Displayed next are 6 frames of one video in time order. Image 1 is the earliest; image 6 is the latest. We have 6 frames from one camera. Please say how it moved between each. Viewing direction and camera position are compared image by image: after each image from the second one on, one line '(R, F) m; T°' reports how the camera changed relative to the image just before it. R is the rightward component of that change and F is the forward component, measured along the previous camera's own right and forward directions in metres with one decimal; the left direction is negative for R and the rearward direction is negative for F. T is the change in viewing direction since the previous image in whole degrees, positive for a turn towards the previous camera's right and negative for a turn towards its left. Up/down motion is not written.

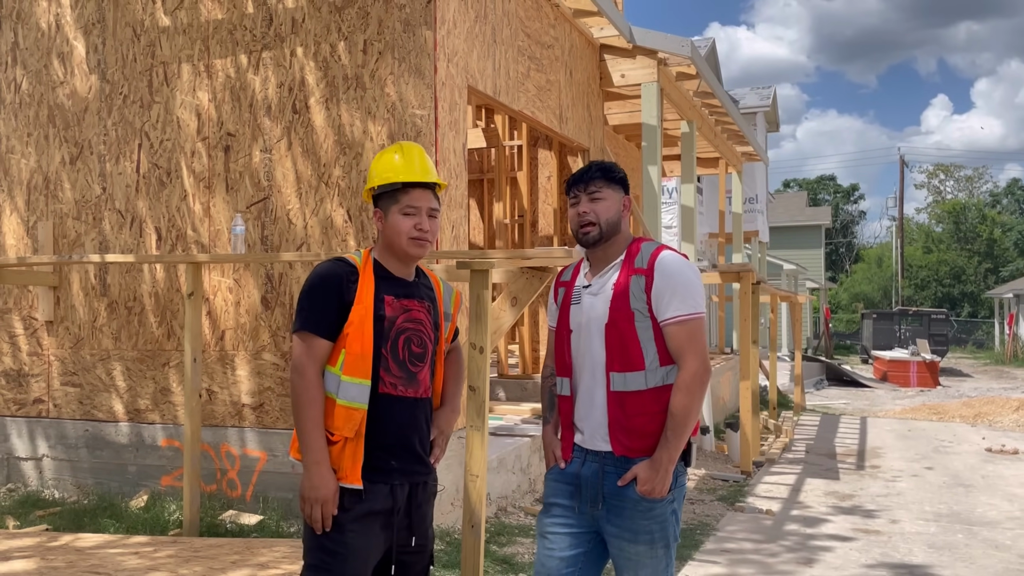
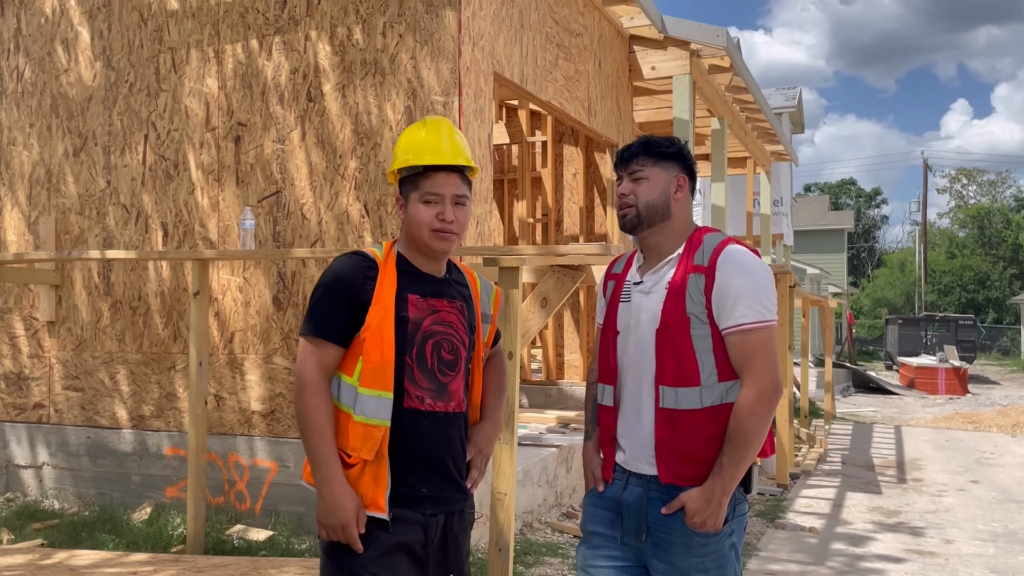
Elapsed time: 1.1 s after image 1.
(-0.1, +0.4) m; -1°
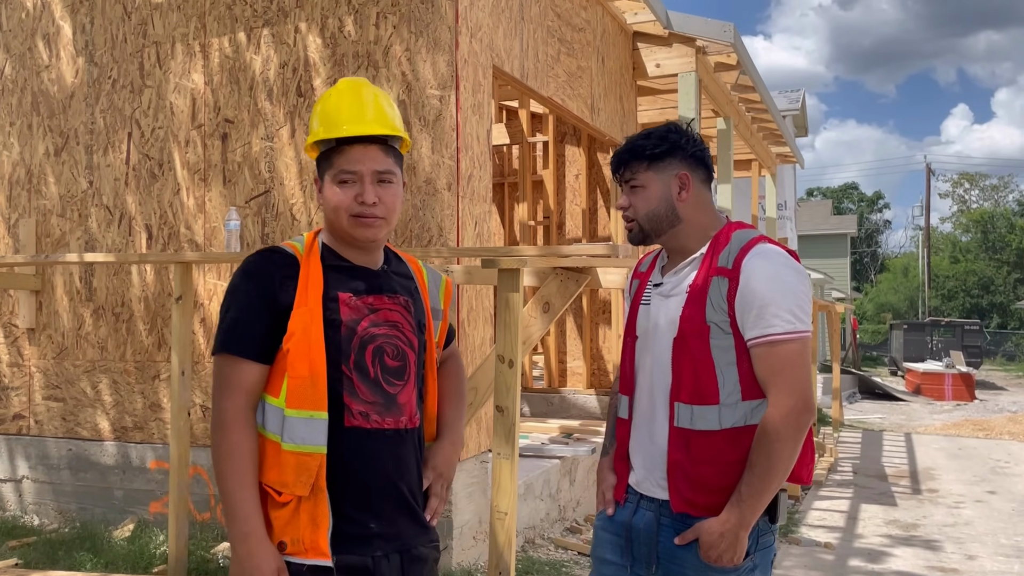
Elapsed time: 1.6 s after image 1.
(0.0, +0.3) m; 0°
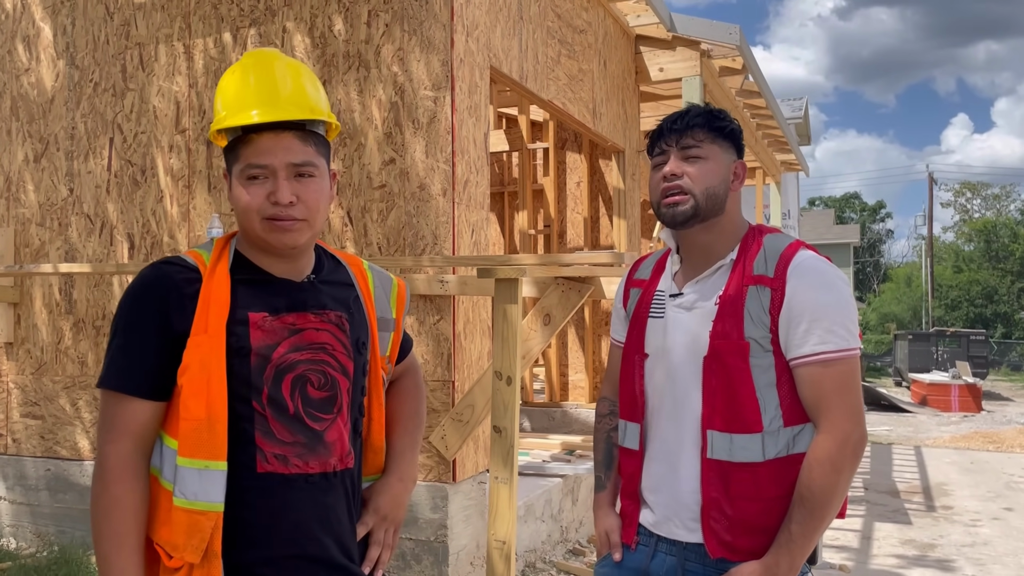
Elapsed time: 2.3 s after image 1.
(0.0, +0.3) m; 0°
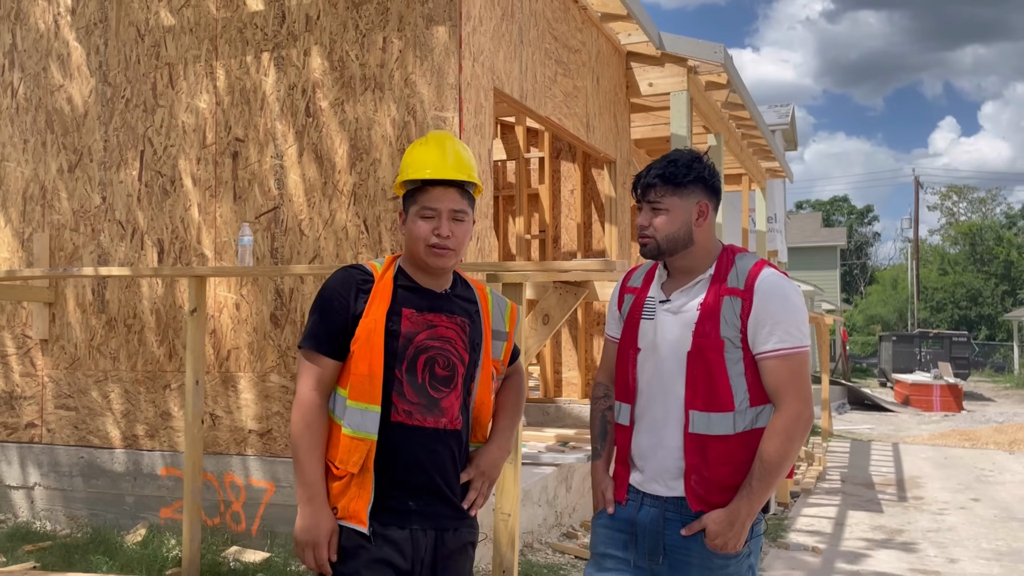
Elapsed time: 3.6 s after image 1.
(-0.1, -0.5) m; +1°
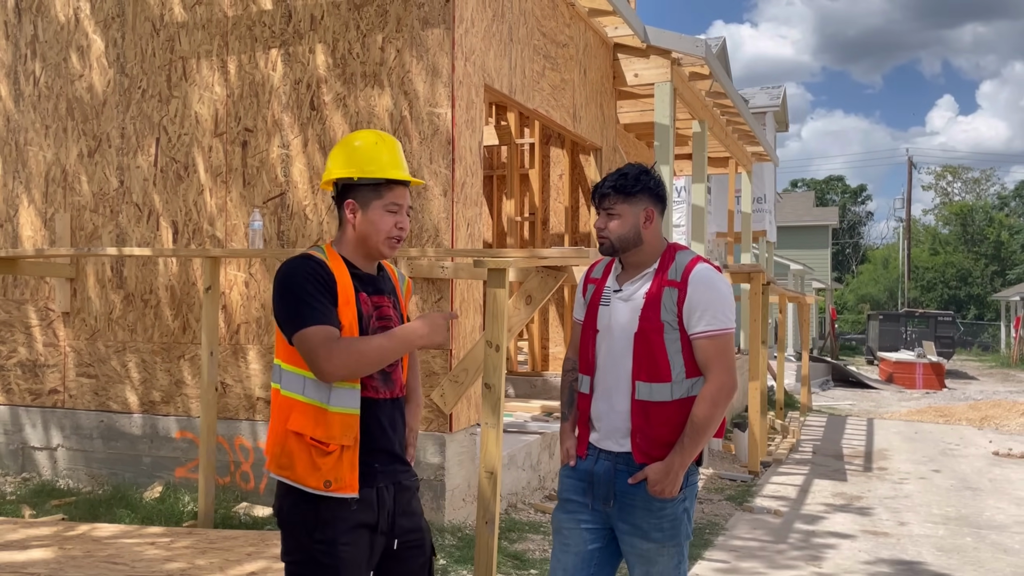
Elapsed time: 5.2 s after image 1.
(+0.1, -0.5) m; 0°
